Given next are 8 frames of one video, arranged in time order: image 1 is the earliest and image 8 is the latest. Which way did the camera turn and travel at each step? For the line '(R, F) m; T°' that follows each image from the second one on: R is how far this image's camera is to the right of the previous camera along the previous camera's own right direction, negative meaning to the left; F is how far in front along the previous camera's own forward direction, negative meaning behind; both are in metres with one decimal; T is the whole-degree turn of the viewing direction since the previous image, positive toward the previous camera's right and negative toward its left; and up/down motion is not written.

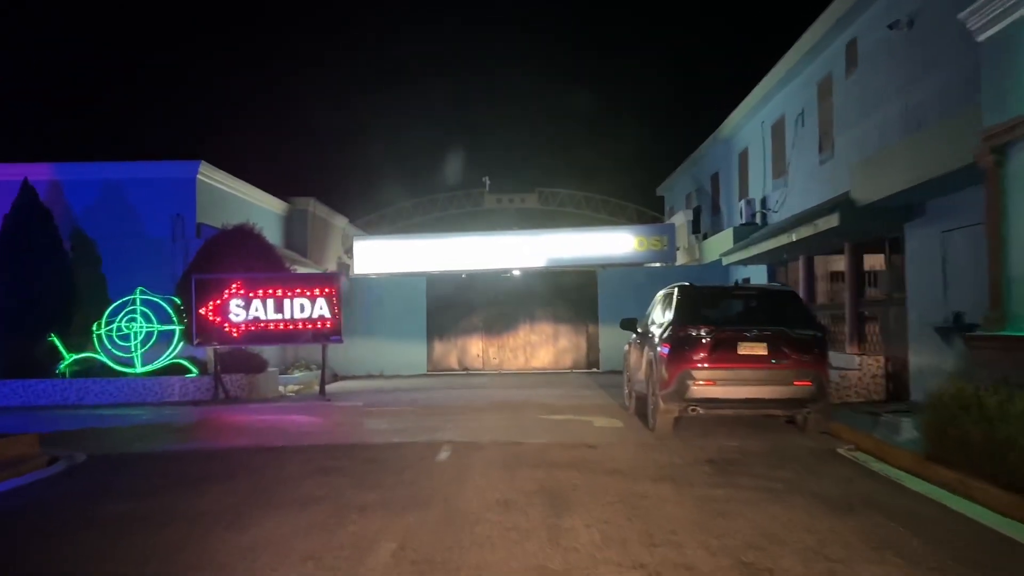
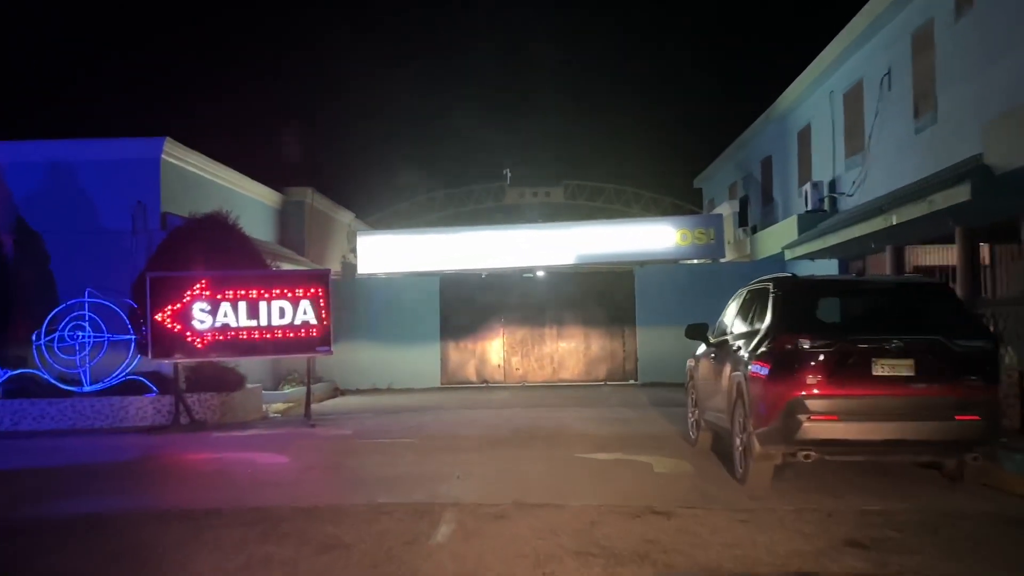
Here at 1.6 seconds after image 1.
(-0.1, +4.0) m; -1°
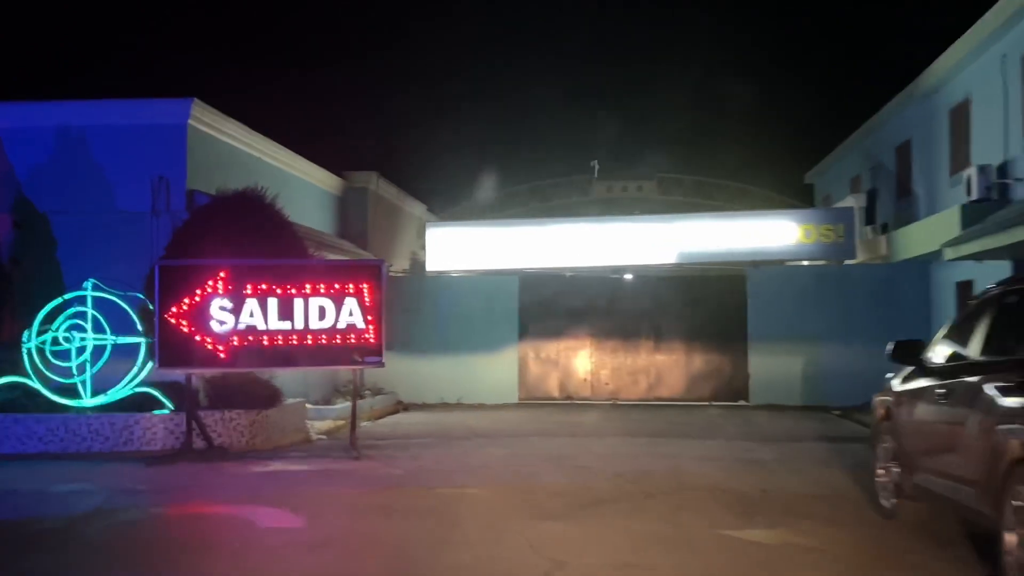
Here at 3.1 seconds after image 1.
(-0.3, +3.8) m; -4°
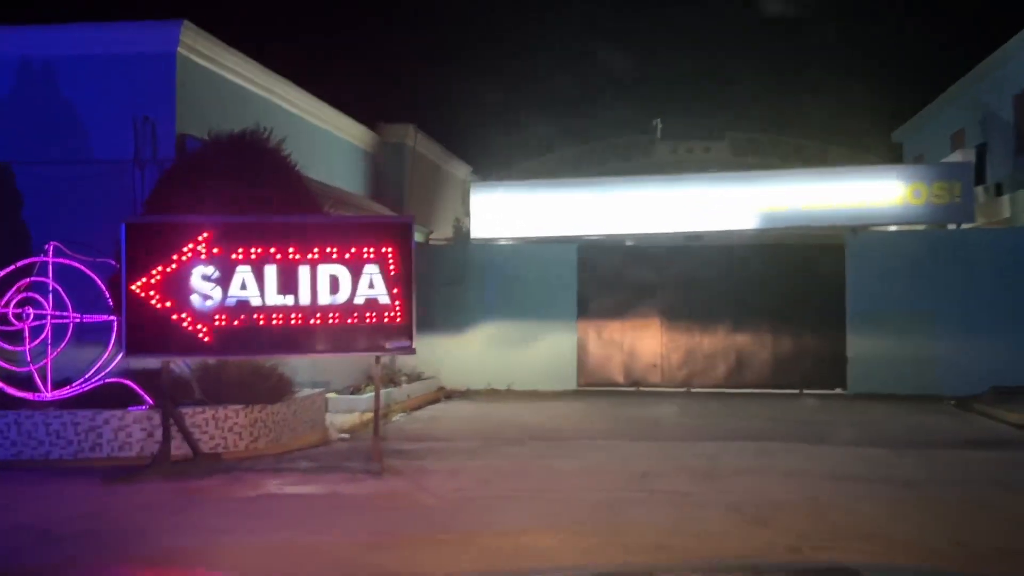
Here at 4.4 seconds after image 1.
(-0.2, +3.2) m; -2°
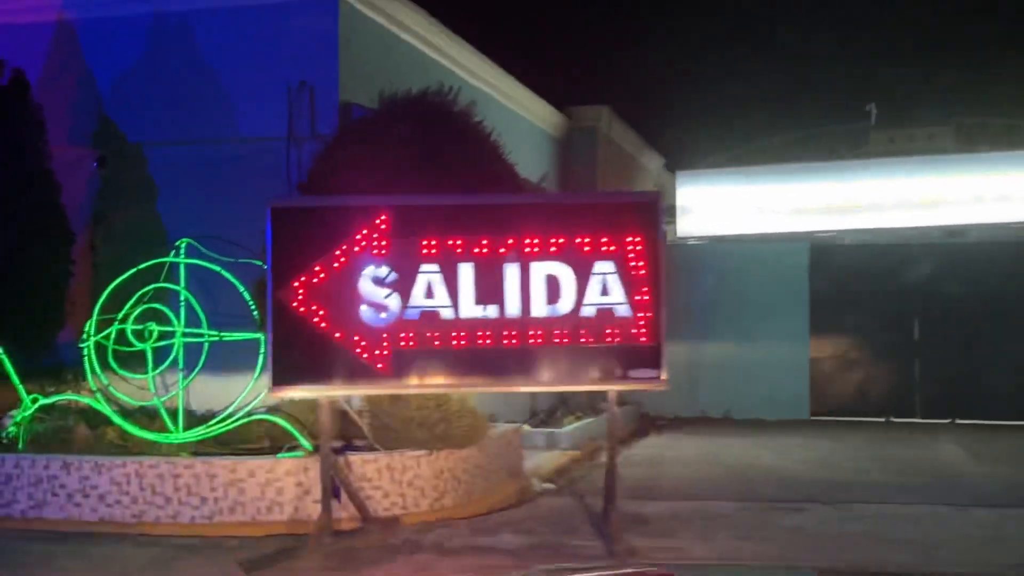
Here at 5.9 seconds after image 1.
(-1.0, +3.2) m; -8°
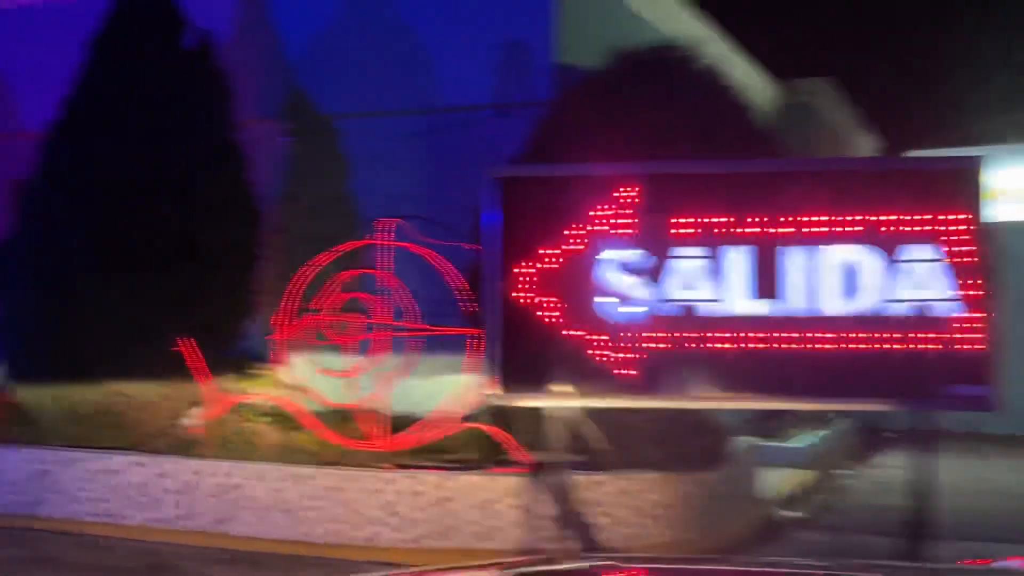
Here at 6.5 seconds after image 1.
(-0.7, +1.4) m; -8°
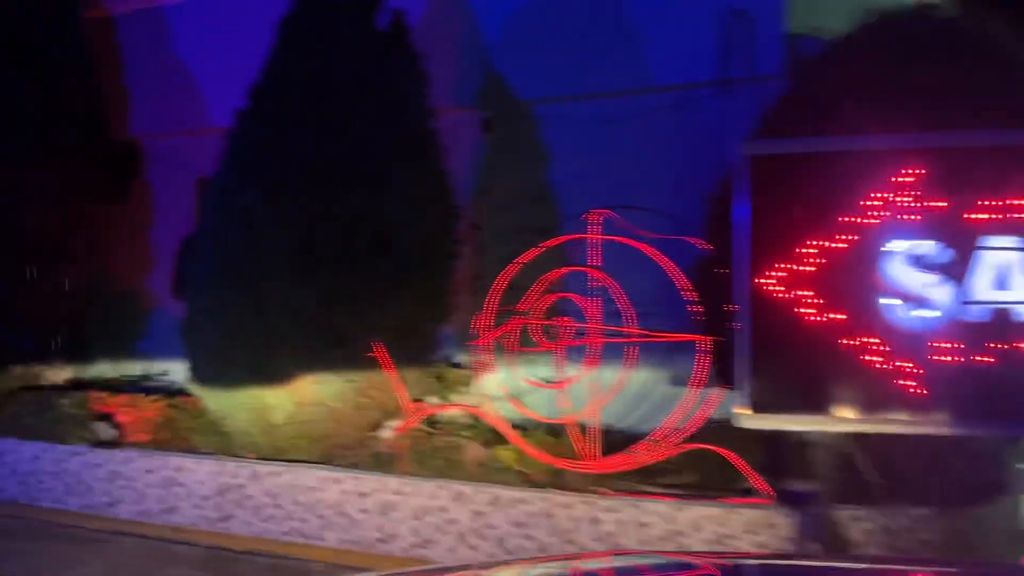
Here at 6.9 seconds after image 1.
(-0.5, +0.9) m; -8°
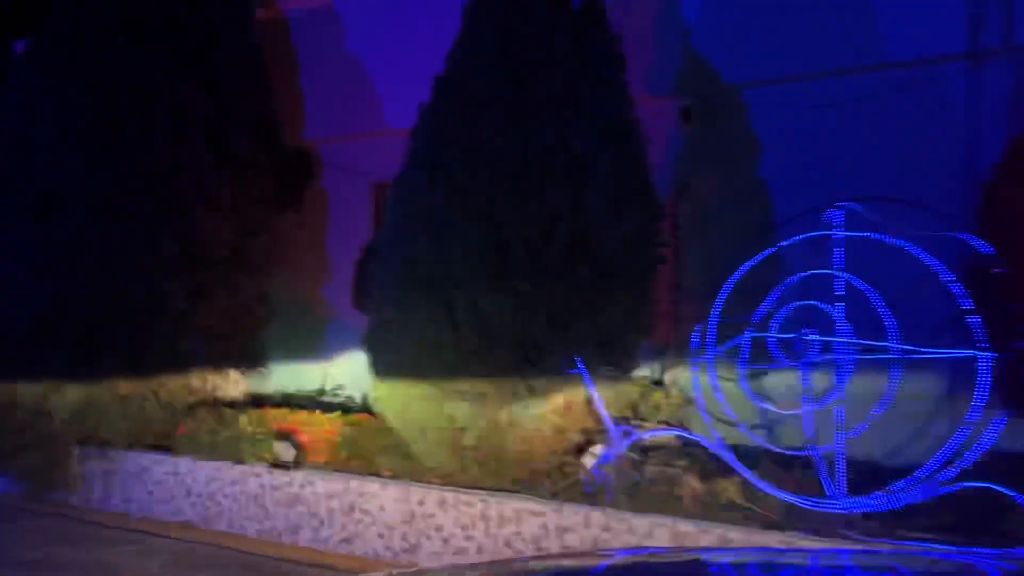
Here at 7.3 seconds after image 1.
(-0.4, +0.9) m; -8°
